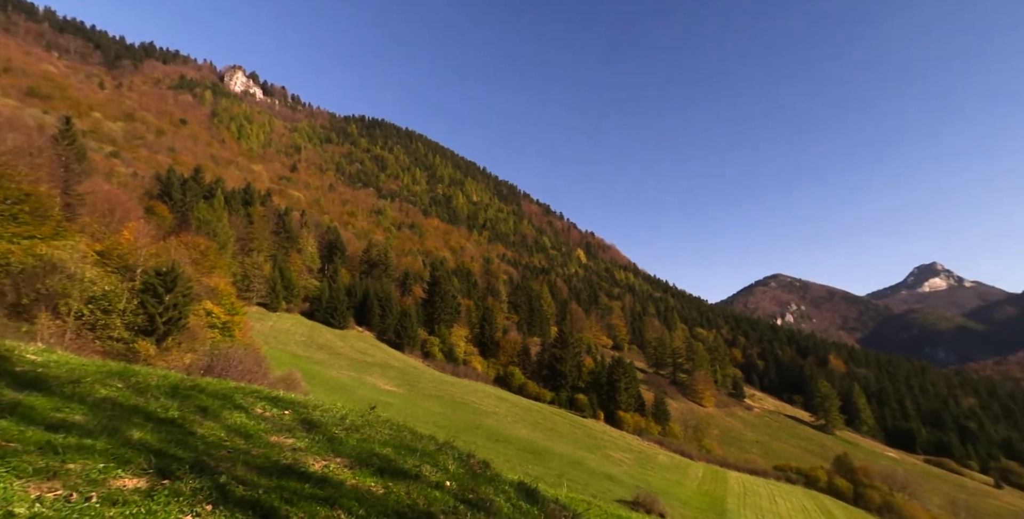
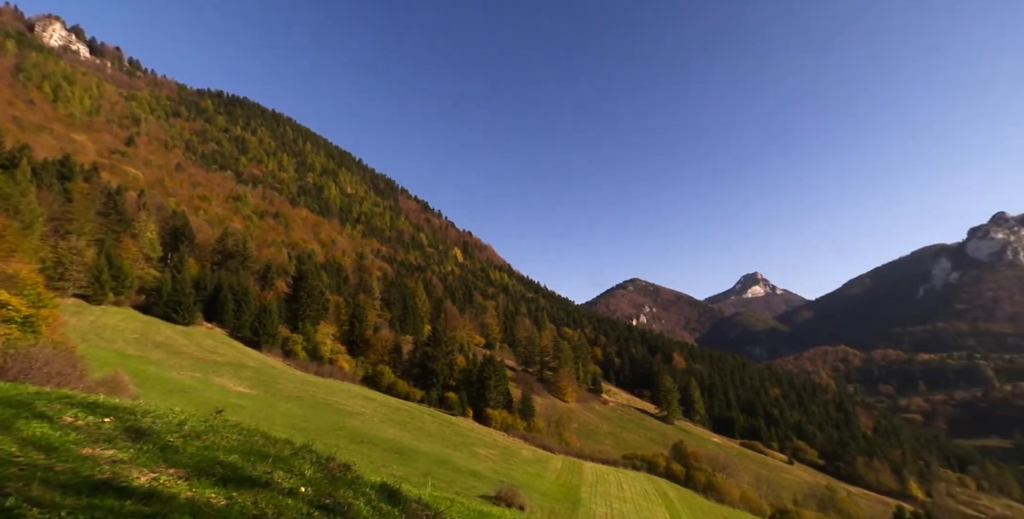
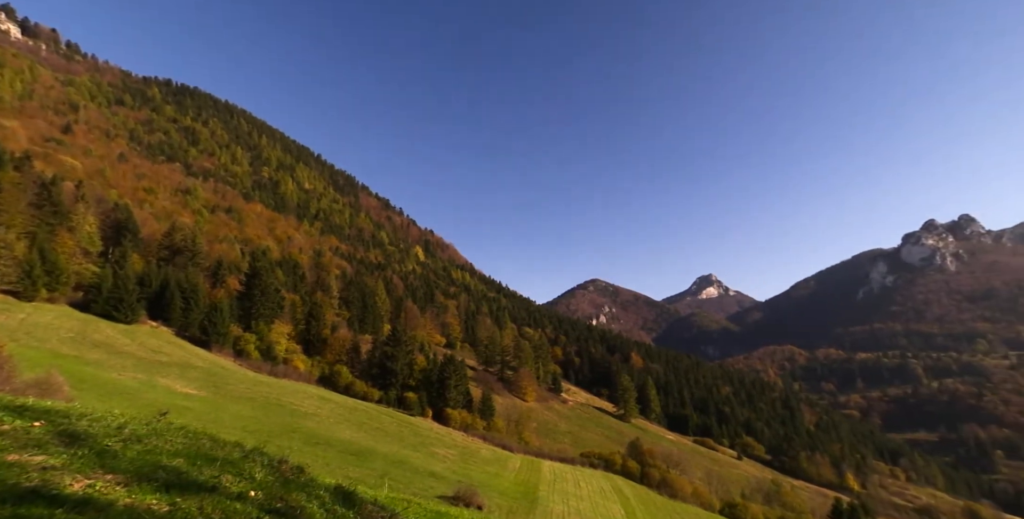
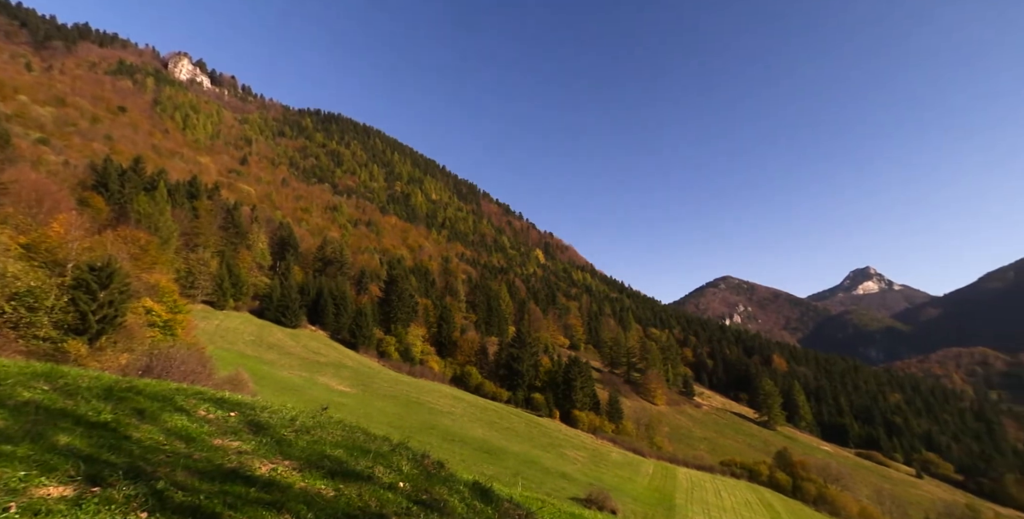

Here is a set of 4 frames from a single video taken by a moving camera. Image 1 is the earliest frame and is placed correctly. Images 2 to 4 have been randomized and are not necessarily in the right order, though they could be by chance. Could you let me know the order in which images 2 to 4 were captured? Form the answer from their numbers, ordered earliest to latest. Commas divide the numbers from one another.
4, 2, 3
